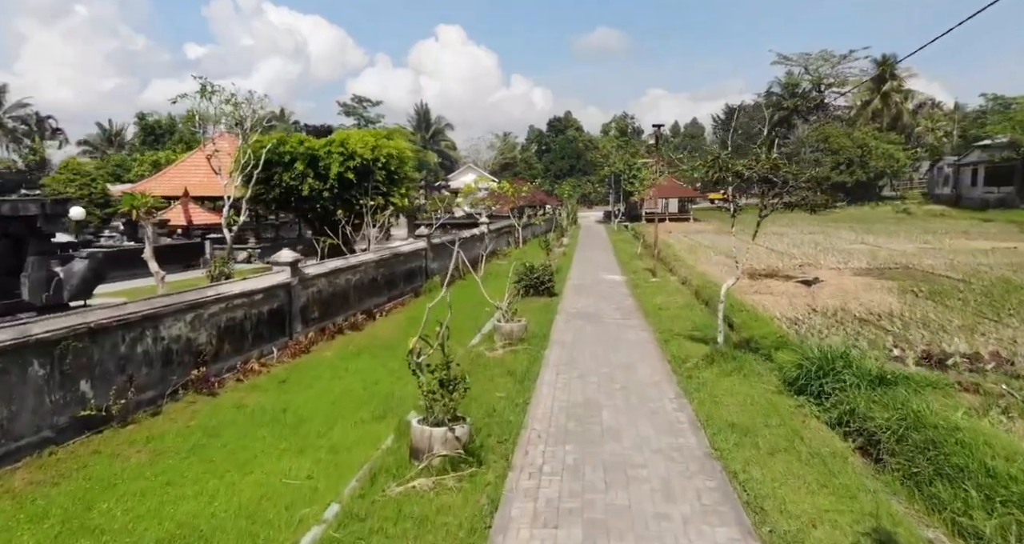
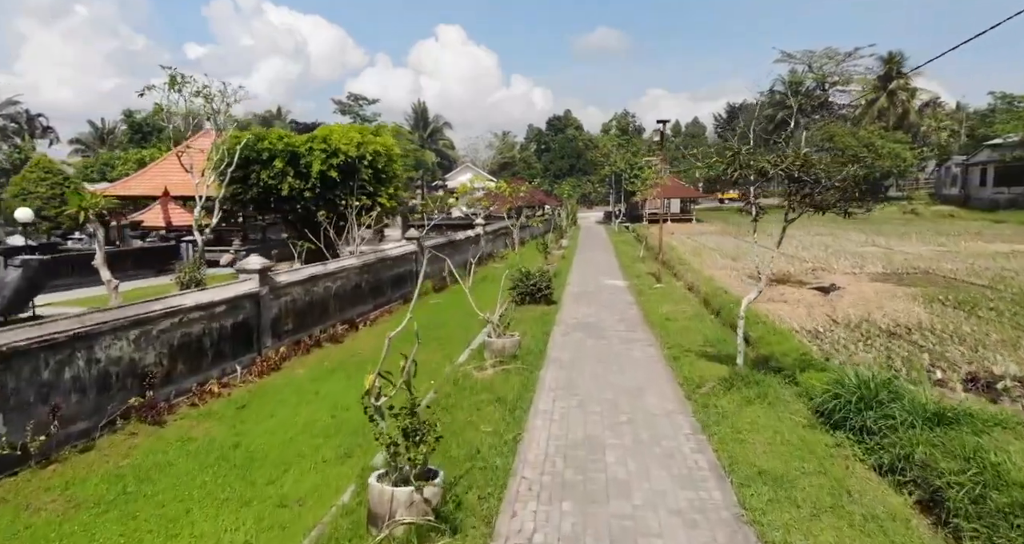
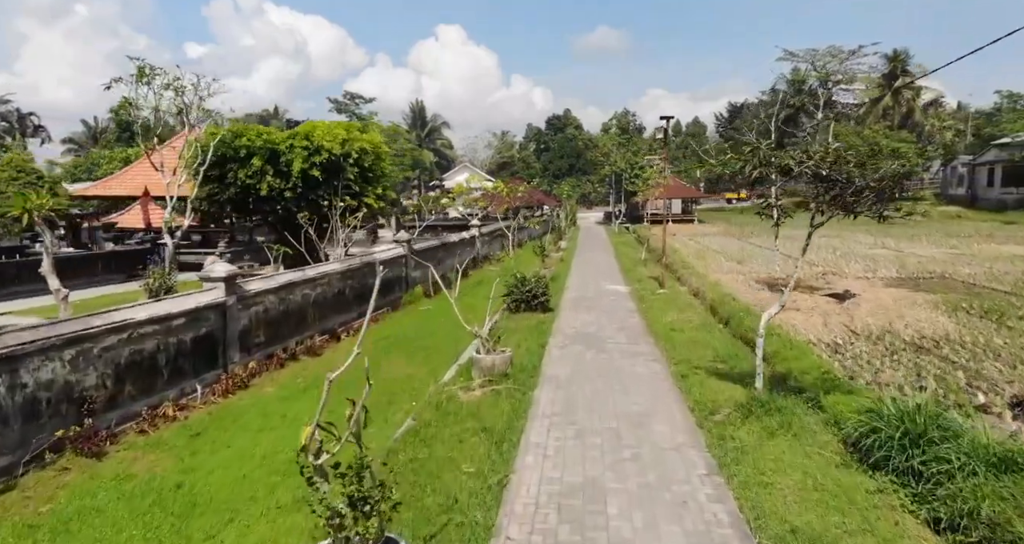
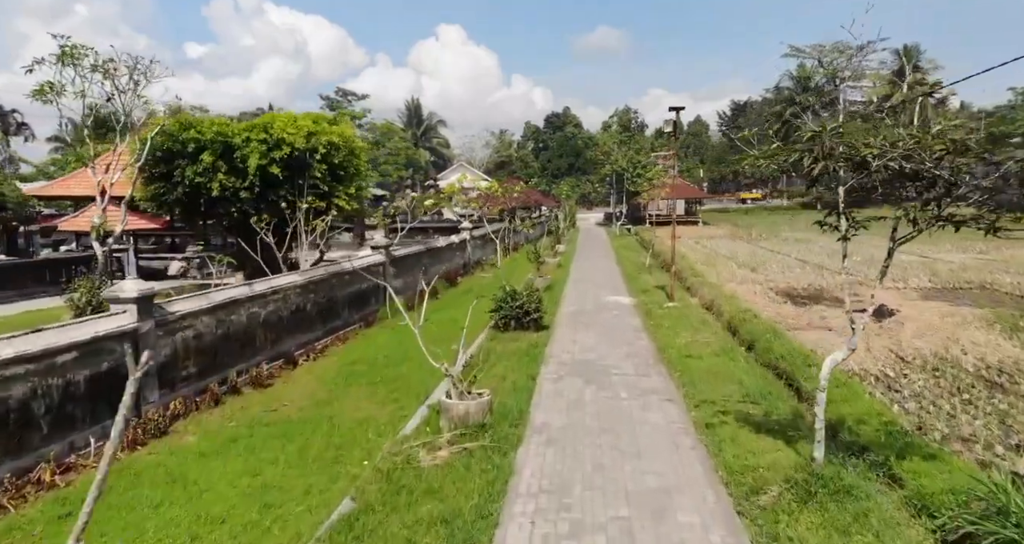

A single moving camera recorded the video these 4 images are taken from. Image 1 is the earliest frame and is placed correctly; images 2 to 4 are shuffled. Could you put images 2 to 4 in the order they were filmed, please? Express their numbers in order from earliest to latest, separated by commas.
2, 3, 4
